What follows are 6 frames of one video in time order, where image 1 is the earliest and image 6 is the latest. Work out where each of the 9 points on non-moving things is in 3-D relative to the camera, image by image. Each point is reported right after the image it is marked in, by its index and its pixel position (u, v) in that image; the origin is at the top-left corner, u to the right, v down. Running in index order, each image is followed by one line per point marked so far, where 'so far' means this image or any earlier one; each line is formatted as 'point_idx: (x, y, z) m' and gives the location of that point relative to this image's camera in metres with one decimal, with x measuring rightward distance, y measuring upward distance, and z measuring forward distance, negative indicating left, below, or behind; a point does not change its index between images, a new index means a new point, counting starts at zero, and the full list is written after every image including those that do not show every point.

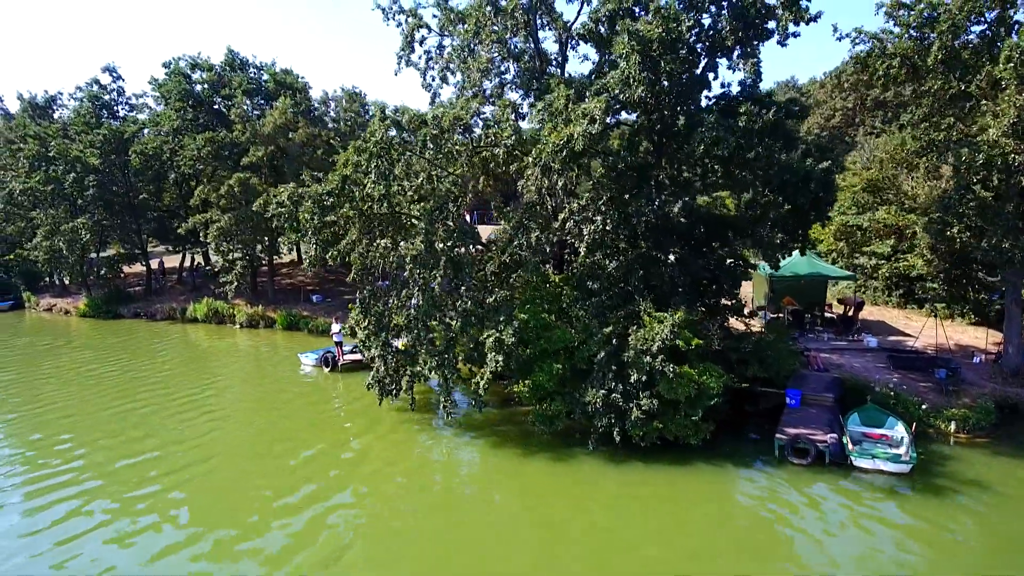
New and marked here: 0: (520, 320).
0: (+0.2, -0.8, +14.3) m
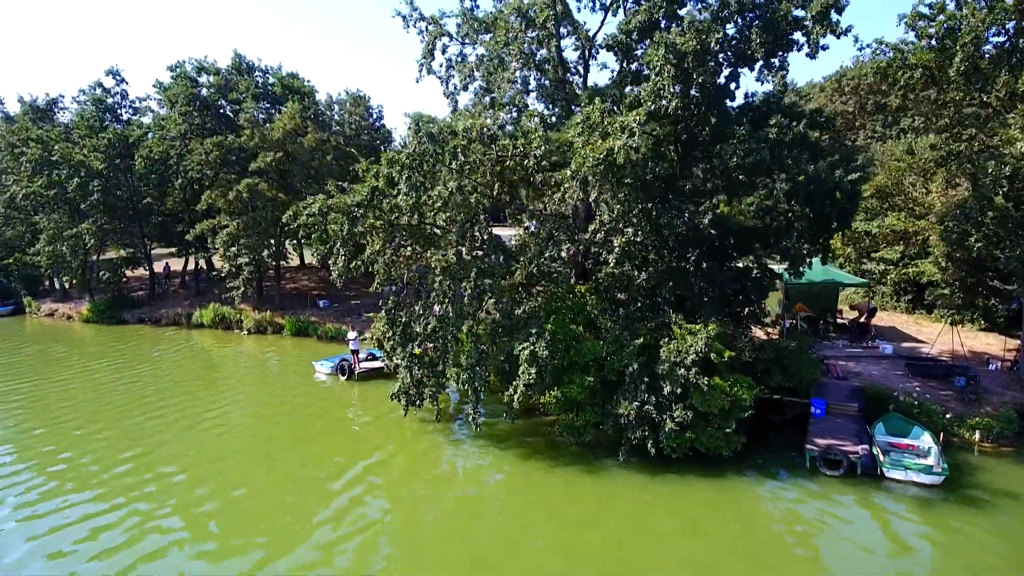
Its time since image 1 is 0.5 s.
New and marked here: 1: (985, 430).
0: (+0.9, -1.0, +14.2) m
1: (+11.4, -3.4, +15.0) m
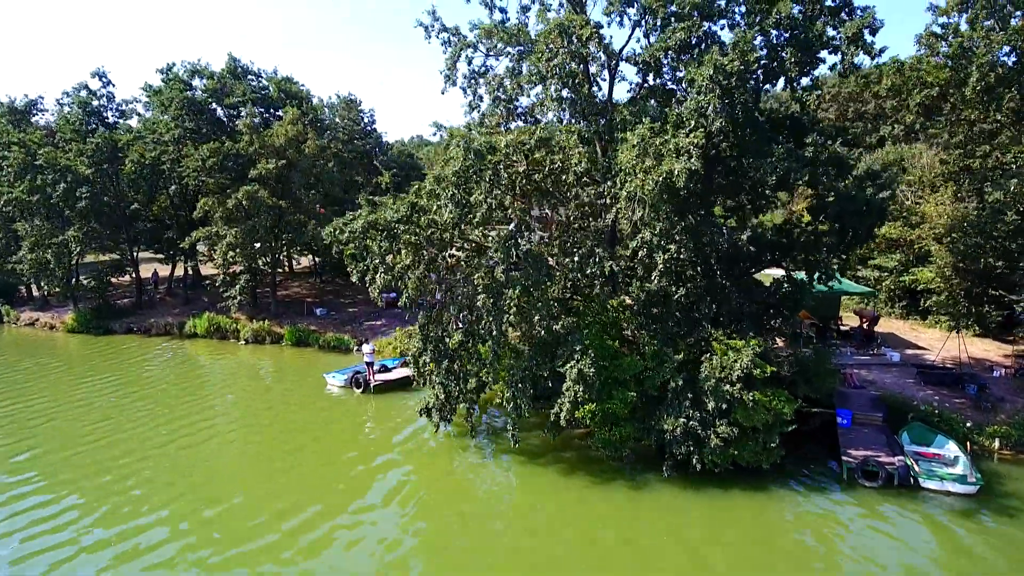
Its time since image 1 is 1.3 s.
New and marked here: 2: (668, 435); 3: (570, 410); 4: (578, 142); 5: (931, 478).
0: (+1.9, -1.4, +14.3) m
1: (+12.3, -3.7, +15.6) m
2: (+3.4, -3.2, +13.6) m
3: (+1.3, -2.7, +13.8) m
4: (+1.7, +3.7, +15.1) m
5: (+9.0, -4.1, +13.4) m
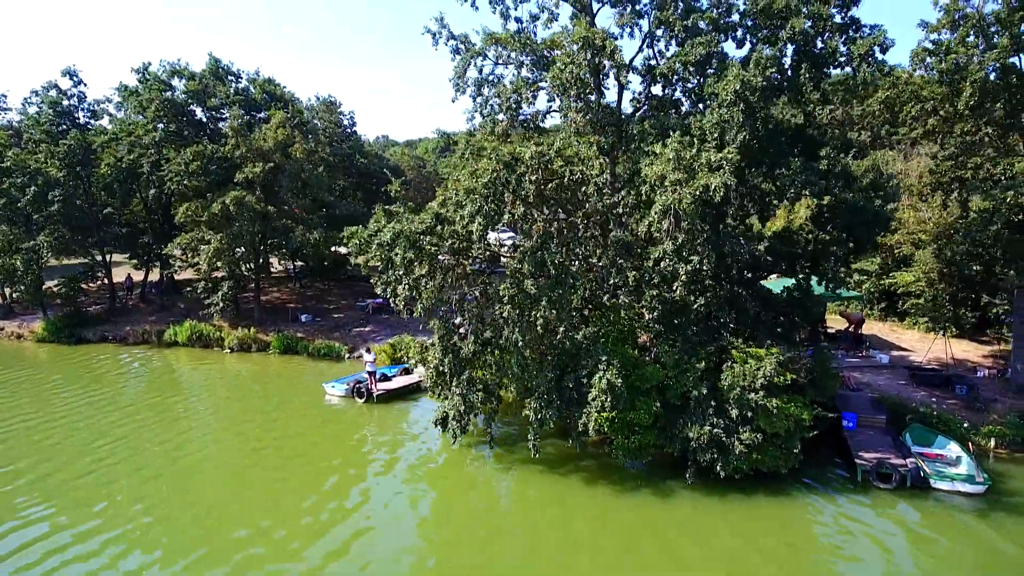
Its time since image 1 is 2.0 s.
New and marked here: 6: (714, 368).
0: (+2.4, -1.7, +14.4) m
1: (+12.7, -3.9, +16.3) m
2: (+4.0, -3.4, +13.8) m
3: (+1.9, -2.9, +13.9) m
4: (+2.2, +3.5, +15.3) m
5: (+9.6, -4.3, +14.0) m
6: (+4.7, -1.8, +14.4) m
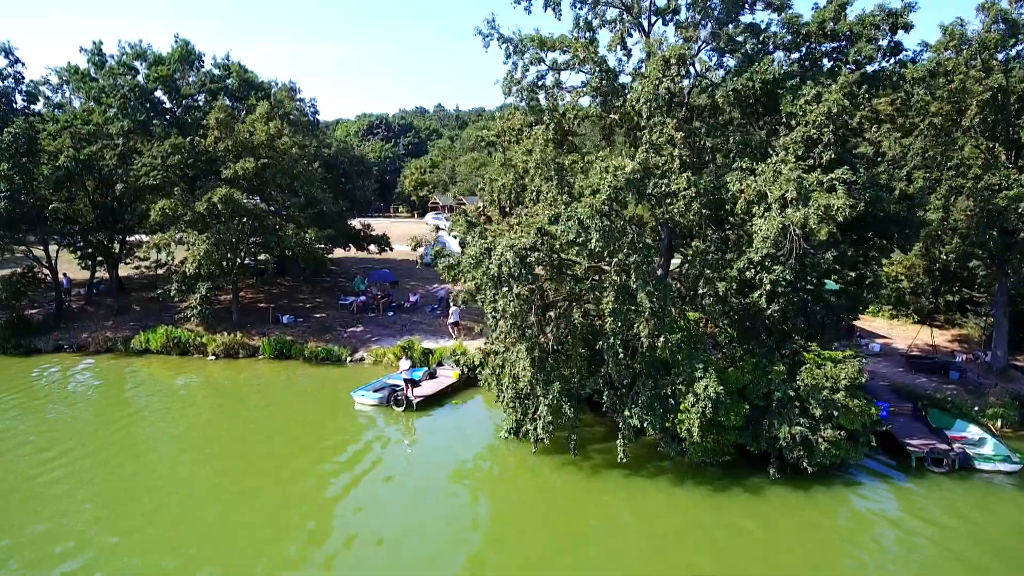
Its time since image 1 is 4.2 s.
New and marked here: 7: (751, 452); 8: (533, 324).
0: (+4.6, -1.9, +15.1) m
1: (+14.6, -3.9, +18.6) m
2: (+6.3, -3.6, +14.8) m
3: (+4.2, -3.2, +14.6) m
4: (+4.2, +3.3, +15.7) m
5: (+11.8, -4.3, +15.8) m
6: (+6.9, -2.0, +15.4) m
7: (+6.5, -4.4, +17.0) m
8: (+0.5, -0.9, +15.9) m
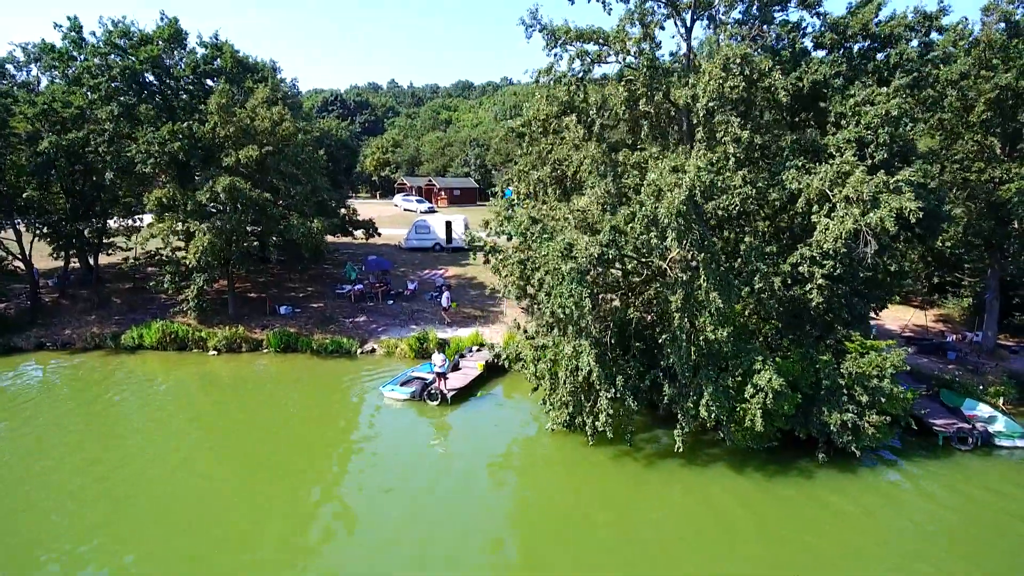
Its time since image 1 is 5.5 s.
0: (+6.2, -1.7, +15.7) m
1: (+15.8, -3.4, +20.1) m
2: (+7.9, -3.5, +15.6) m
3: (+5.9, -3.1, +15.2) m
4: (+5.6, +3.4, +16.1) m
5: (+13.3, -4.1, +17.1) m
6: (+8.4, -1.8, +16.2) m
7: (+7.9, -4.2, +17.9) m
8: (+2.0, -0.8, +16.1) m
